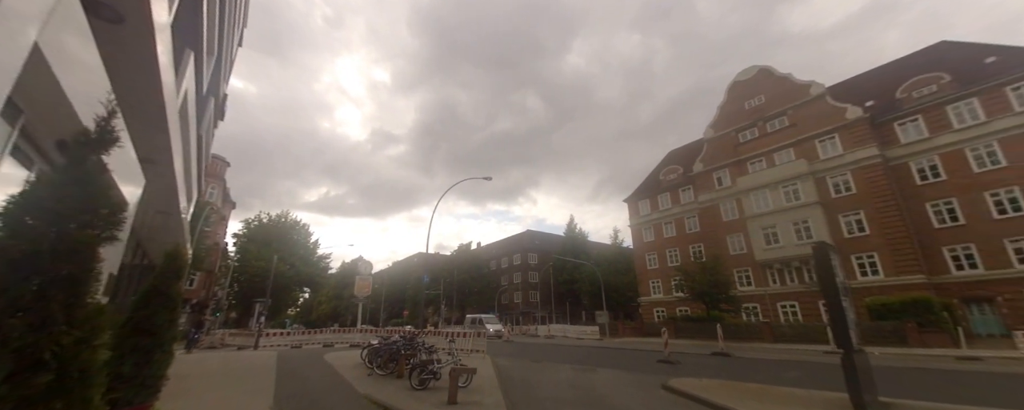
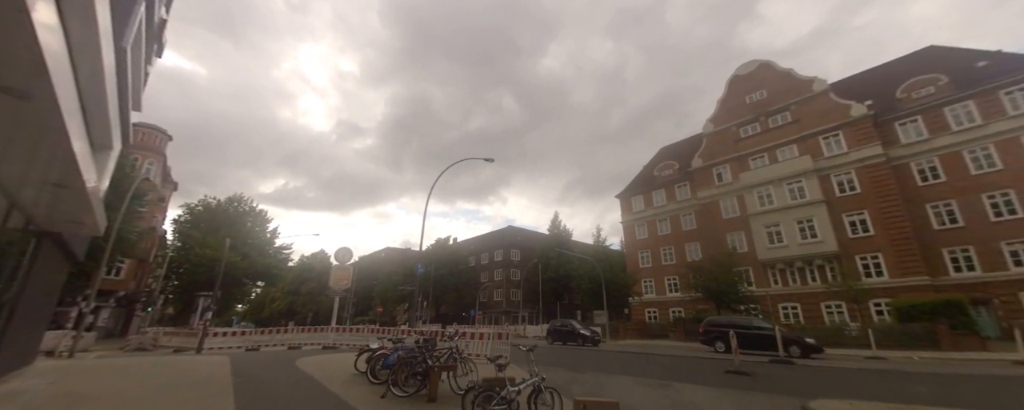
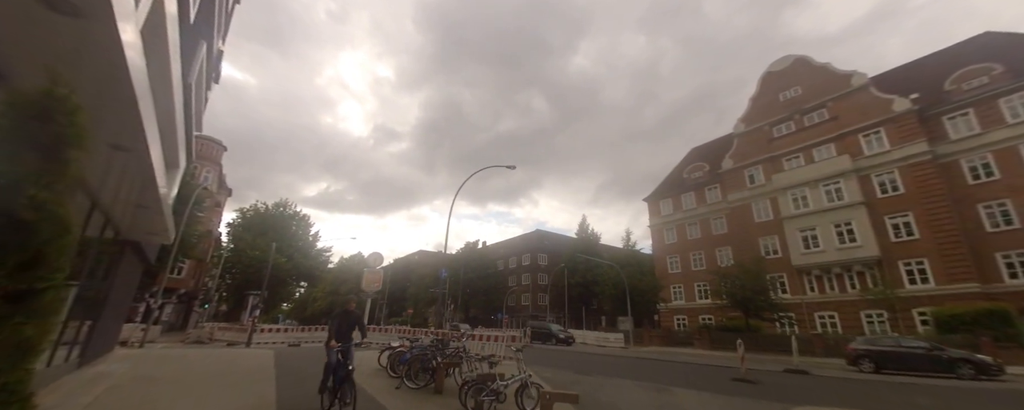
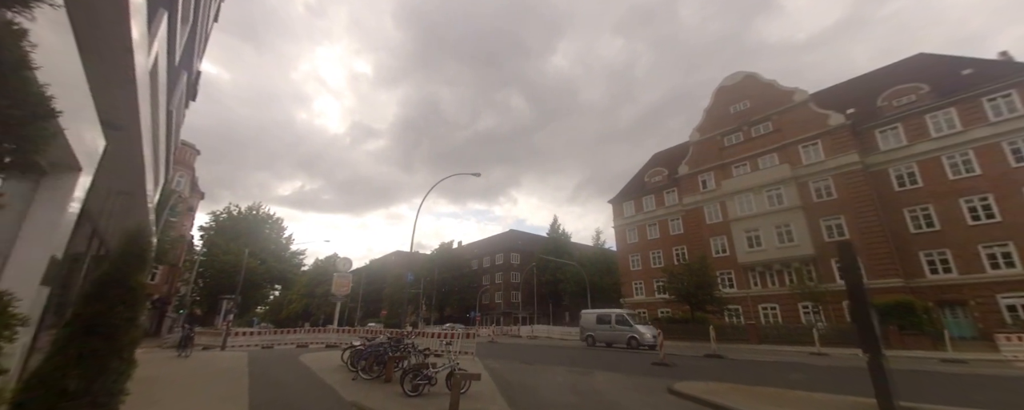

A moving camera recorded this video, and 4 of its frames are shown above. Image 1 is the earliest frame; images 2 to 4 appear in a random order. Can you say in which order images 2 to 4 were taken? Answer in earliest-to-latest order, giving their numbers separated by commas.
4, 3, 2
